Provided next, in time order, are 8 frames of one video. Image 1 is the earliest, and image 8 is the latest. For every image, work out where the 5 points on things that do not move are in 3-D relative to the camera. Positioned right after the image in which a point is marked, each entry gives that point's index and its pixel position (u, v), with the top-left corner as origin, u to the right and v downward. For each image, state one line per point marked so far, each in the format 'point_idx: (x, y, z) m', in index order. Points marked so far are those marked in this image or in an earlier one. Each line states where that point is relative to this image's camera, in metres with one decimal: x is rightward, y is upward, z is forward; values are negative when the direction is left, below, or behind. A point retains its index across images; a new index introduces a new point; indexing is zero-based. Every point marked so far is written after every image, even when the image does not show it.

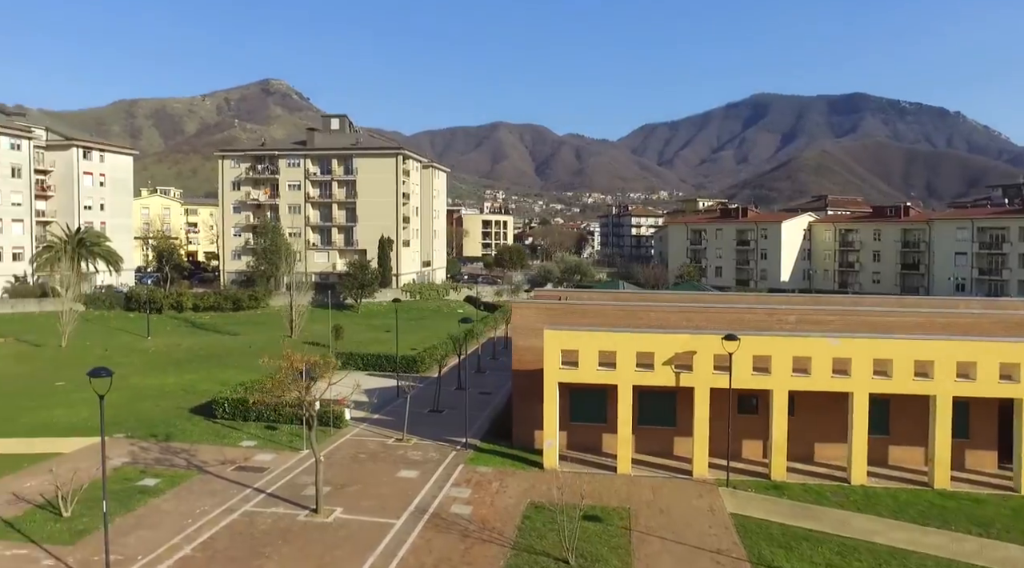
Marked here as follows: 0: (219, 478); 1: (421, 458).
0: (-6.5, -4.3, +18.9) m
1: (-1.9, -3.8, +18.7) m
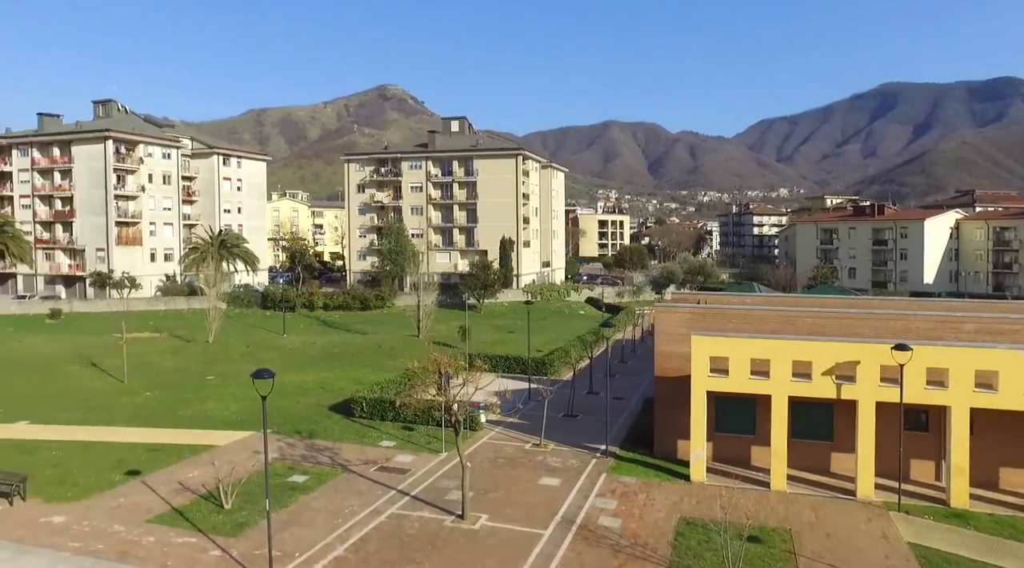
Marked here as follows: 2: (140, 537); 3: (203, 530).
0: (-3.4, -4.4, +19.4) m
1: (+1.1, -4.0, +18.6) m
2: (-7.2, -4.9, +16.7) m
3: (-6.0, -4.8, +16.8) m
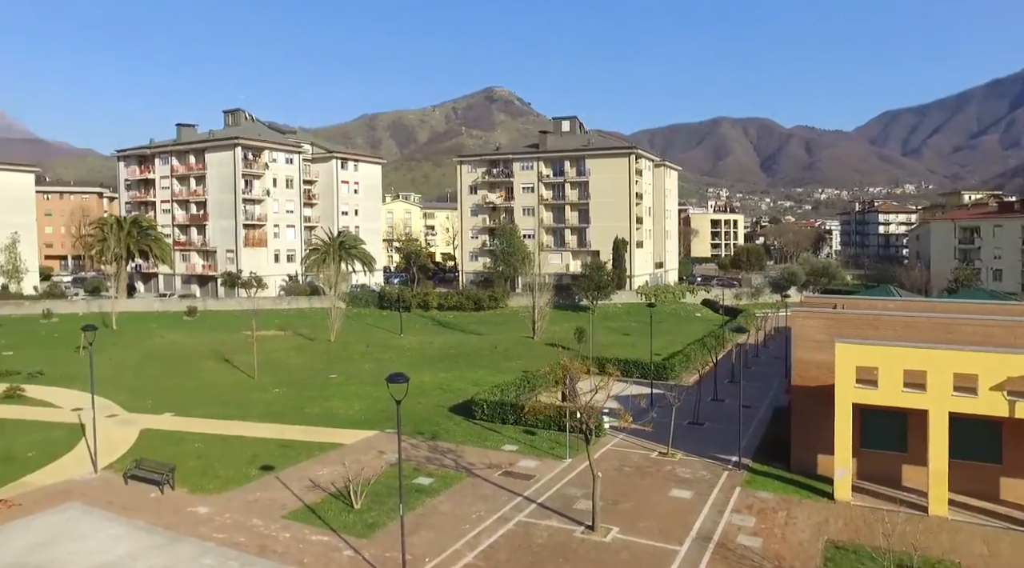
0: (-0.6, -4.5, +19.4) m
1: (+3.8, -4.1, +18.0) m
2: (-4.7, -4.9, +17.1) m
3: (-3.5, -4.9, +17.1) m
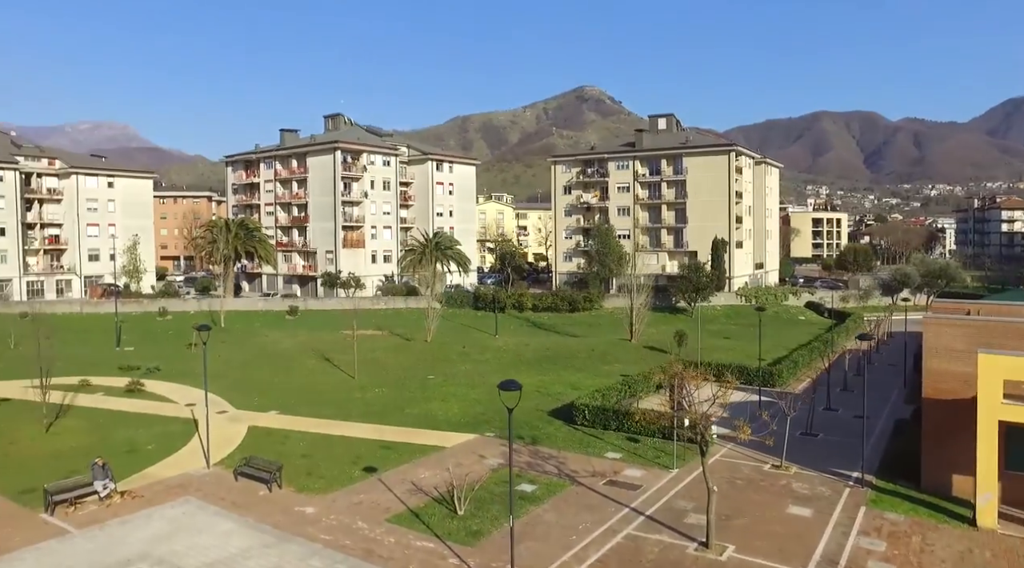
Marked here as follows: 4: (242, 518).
0: (+1.7, -4.6, +18.9) m
1: (+5.9, -4.2, +17.1) m
2: (-2.6, -5.0, +17.1) m
3: (-1.4, -5.0, +17.0) m
4: (-5.8, -5.1, +18.6) m
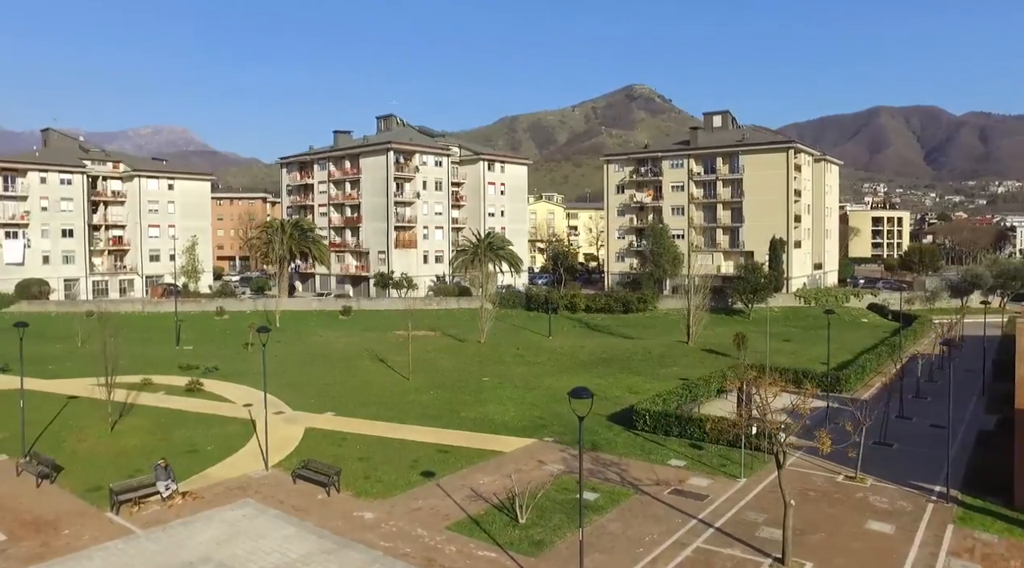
0: (+3.1, -4.6, +18.3) m
1: (+7.2, -4.2, +16.3) m
2: (-1.3, -5.1, +16.8) m
3: (-0.2, -5.0, +16.6) m
4: (-4.5, -5.1, +18.4) m
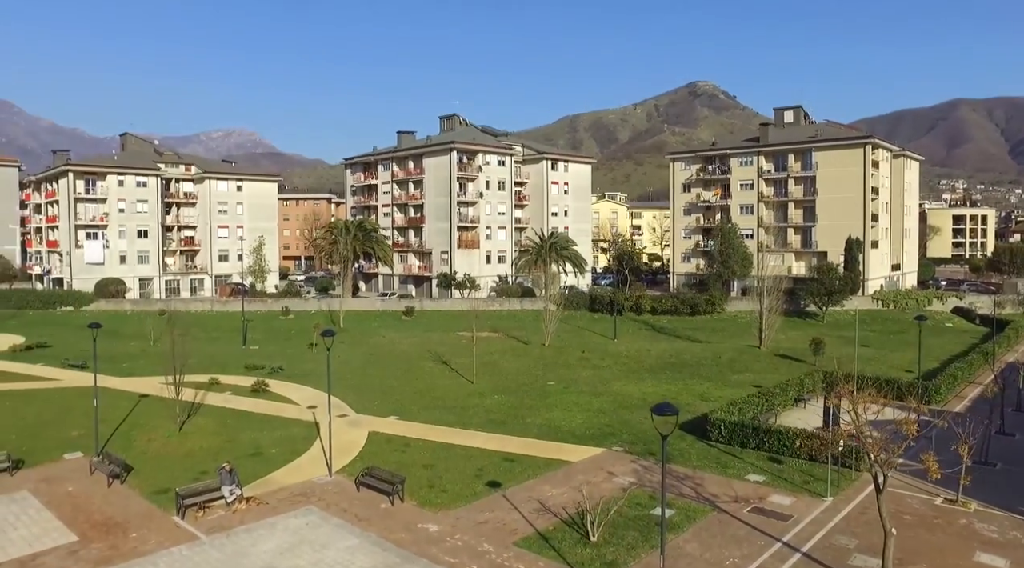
0: (+4.5, -4.7, +17.3) m
1: (+8.4, -4.4, +14.9) m
2: (0.0, -5.2, +16.0) m
3: (+1.1, -5.1, +15.8) m
4: (-3.1, -5.2, +17.9) m
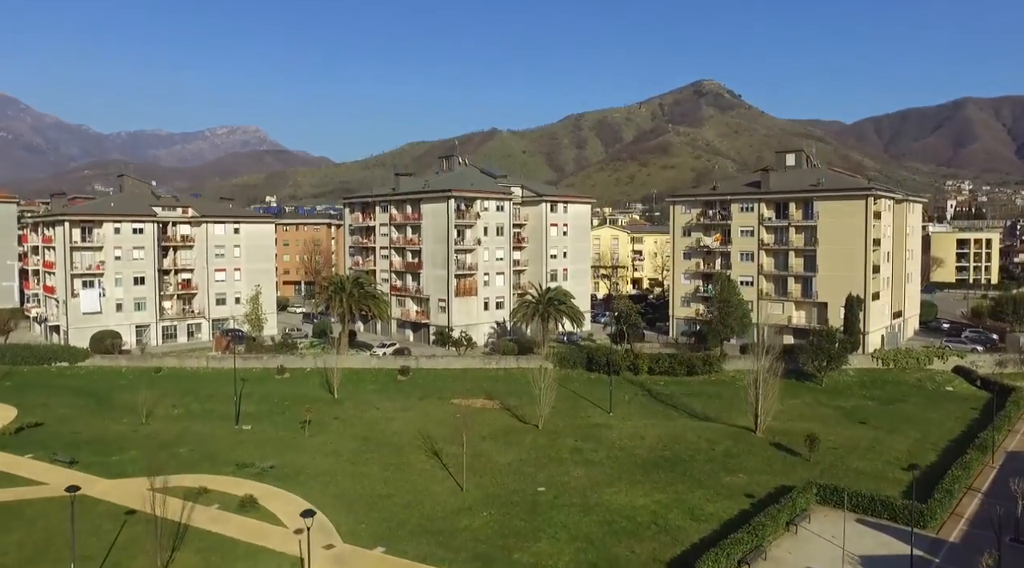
0: (+4.0, -9.1, +16.9) m
1: (+7.9, -8.7, +14.5) m
2: (-0.5, -9.6, +15.7) m
3: (+0.6, -9.5, +15.4) m
4: (-3.5, -9.6, +17.6) m
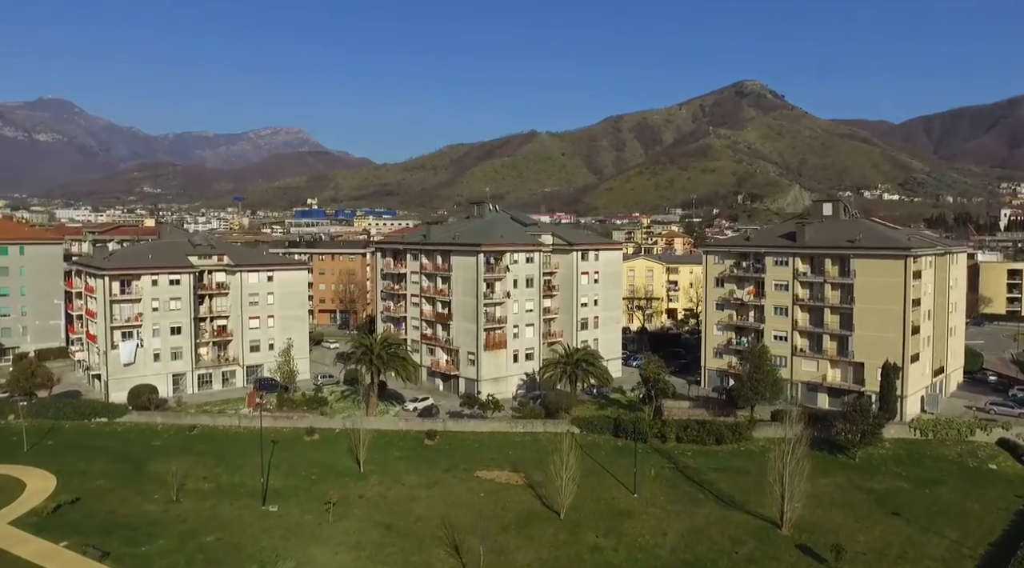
0: (+3.9, -13.8, +16.6) m
1: (+7.7, -13.4, +14.1) m
2: (-0.7, -14.2, +15.6) m
3: (+0.4, -14.2, +15.3) m
4: (-3.6, -14.2, +17.7) m
